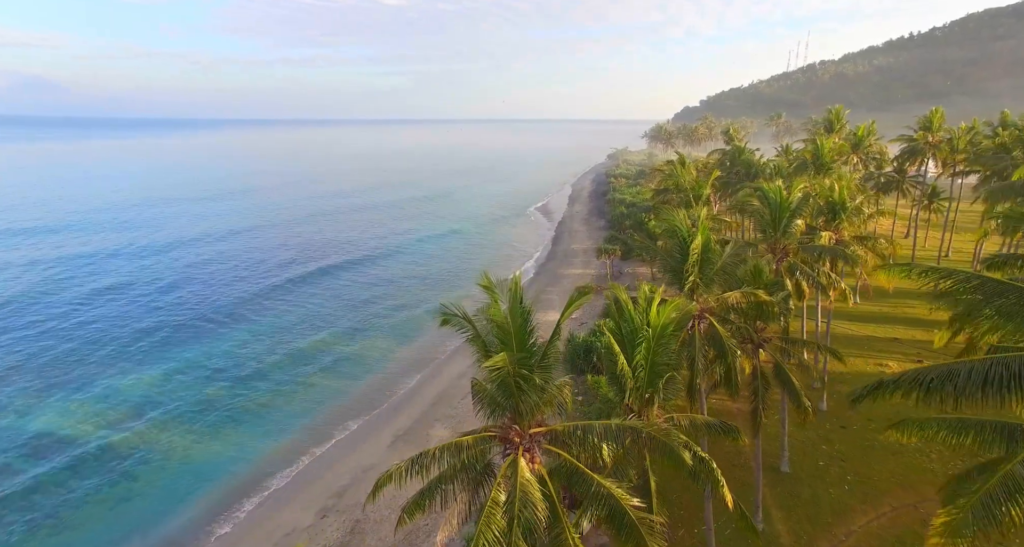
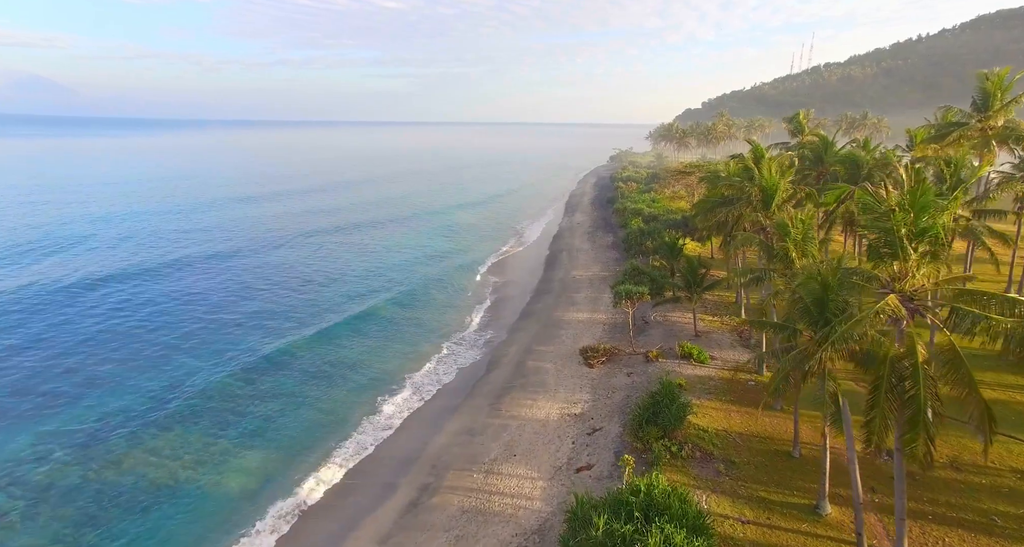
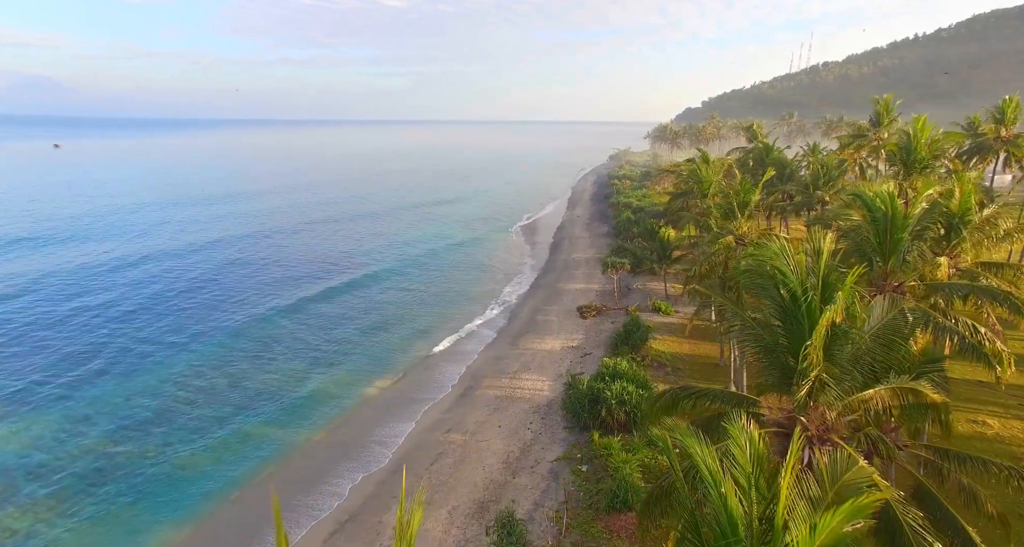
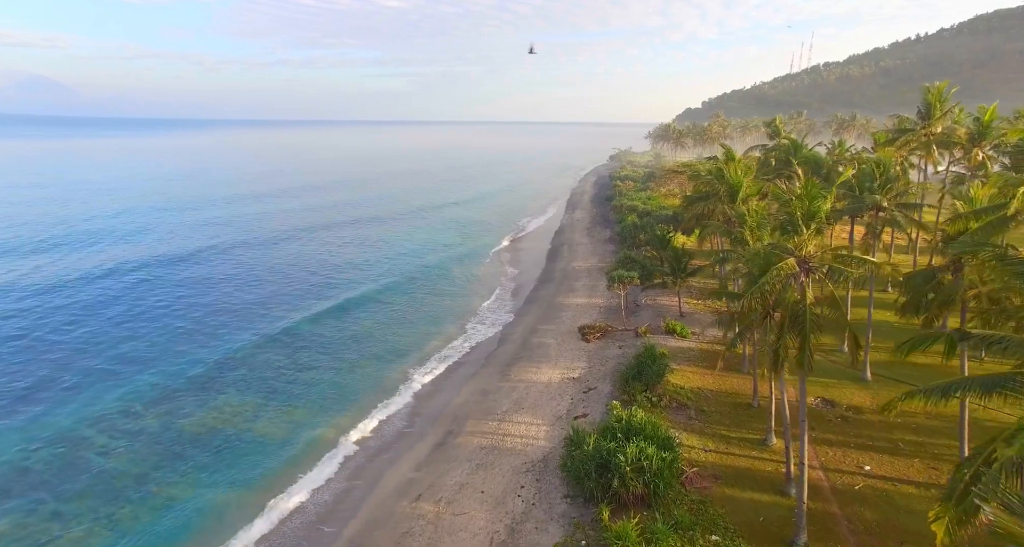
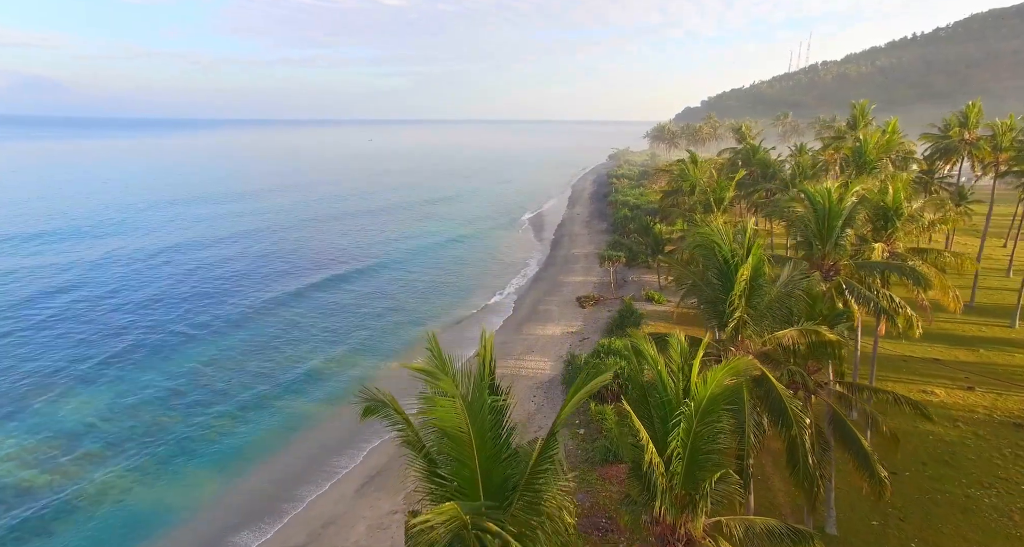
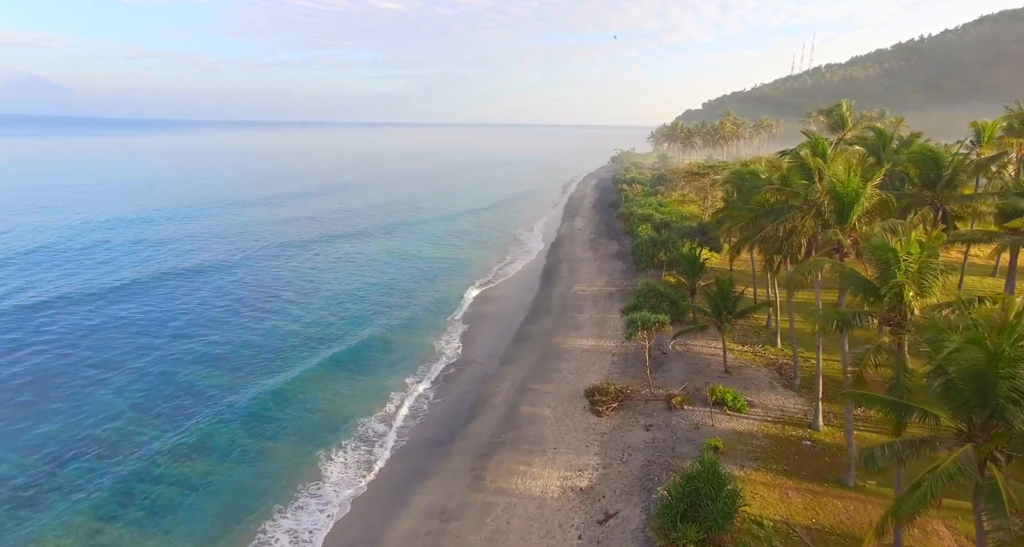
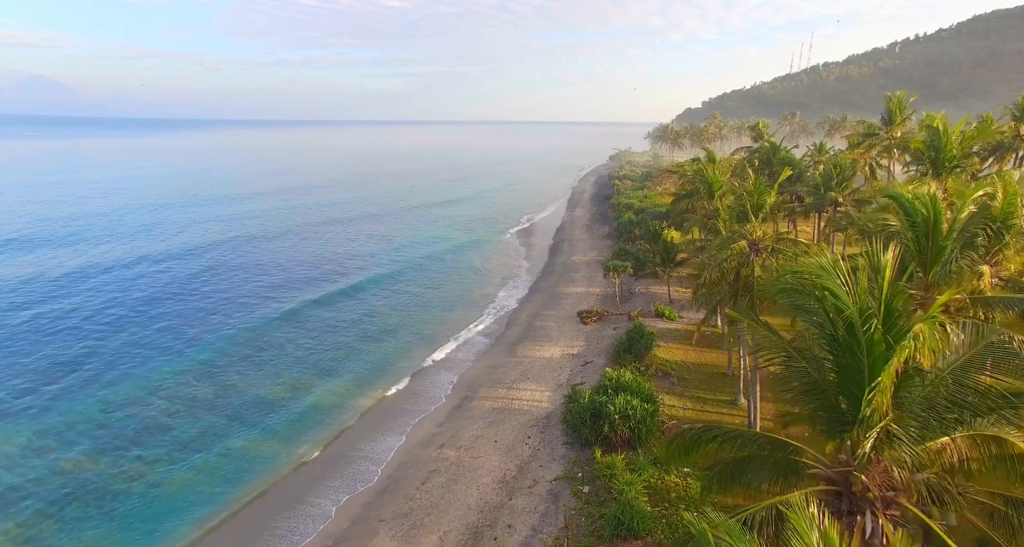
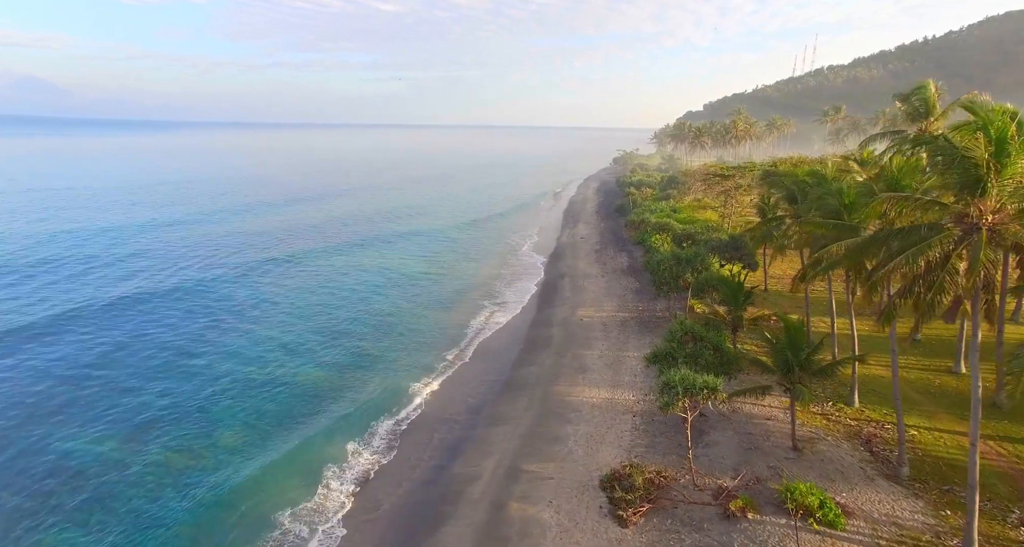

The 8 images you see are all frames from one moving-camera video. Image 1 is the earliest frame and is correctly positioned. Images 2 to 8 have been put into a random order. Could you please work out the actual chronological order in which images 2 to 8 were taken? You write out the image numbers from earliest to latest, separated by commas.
5, 3, 7, 4, 2, 6, 8
